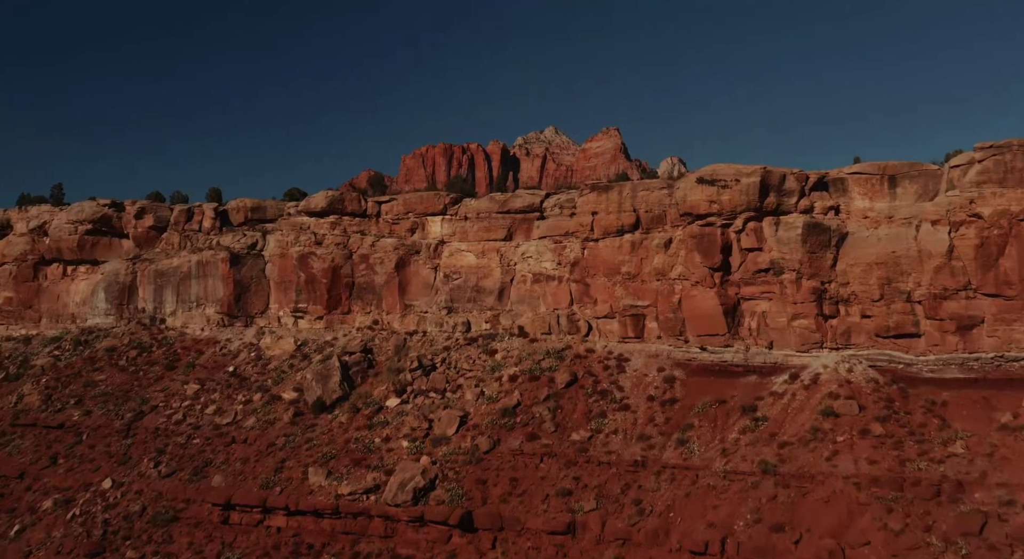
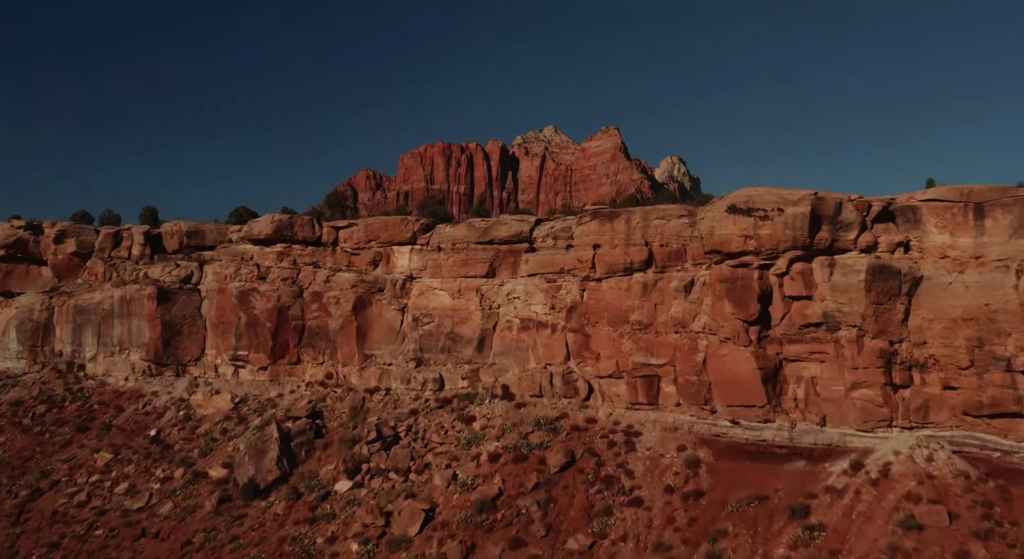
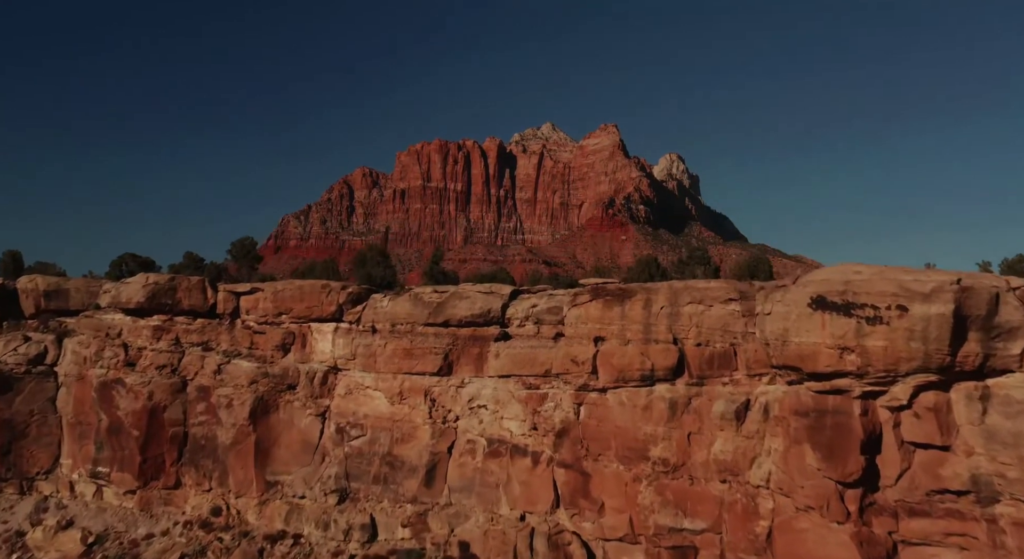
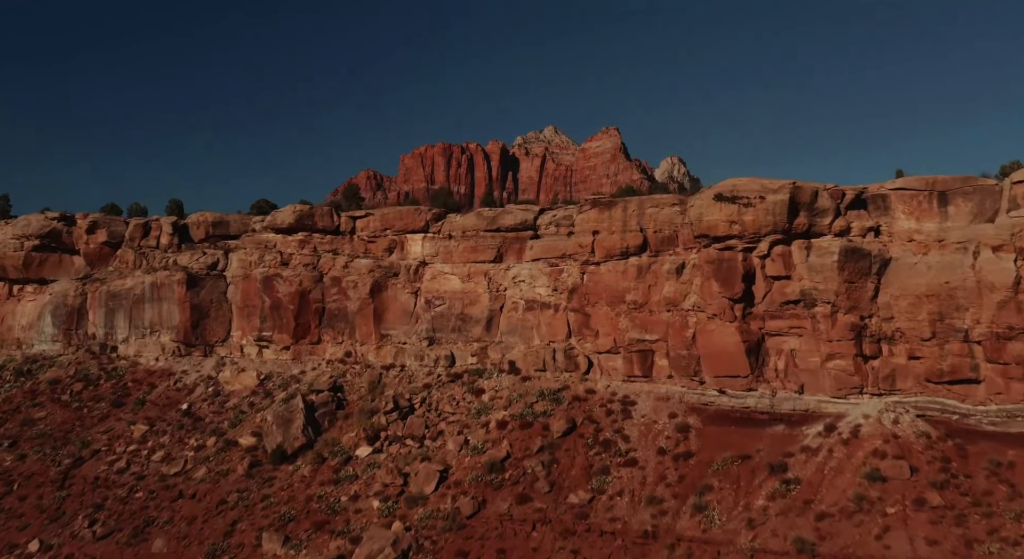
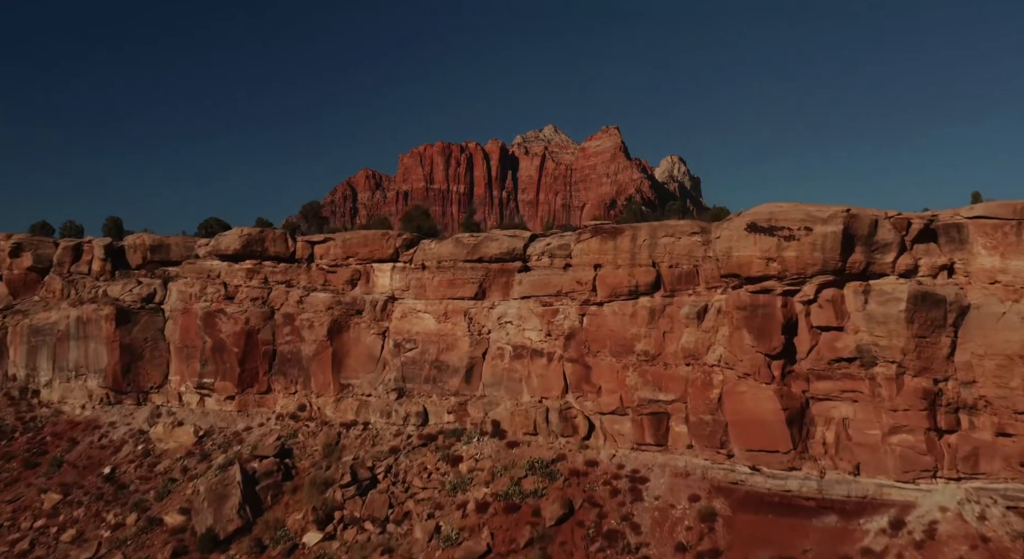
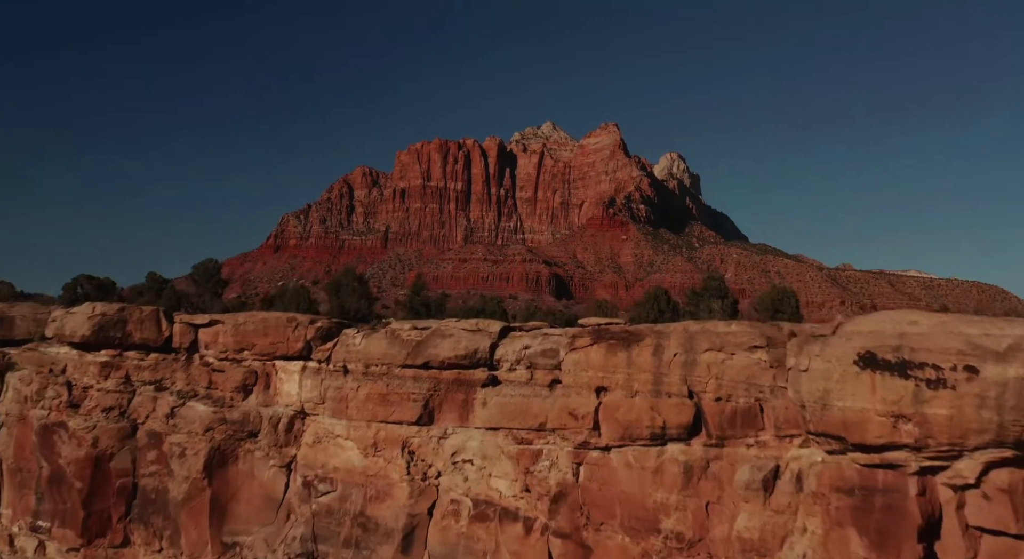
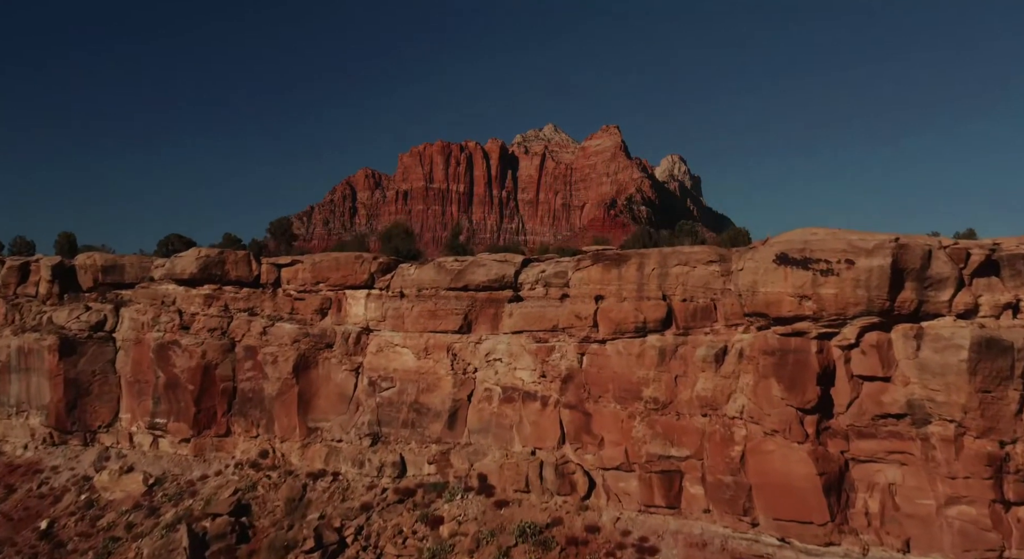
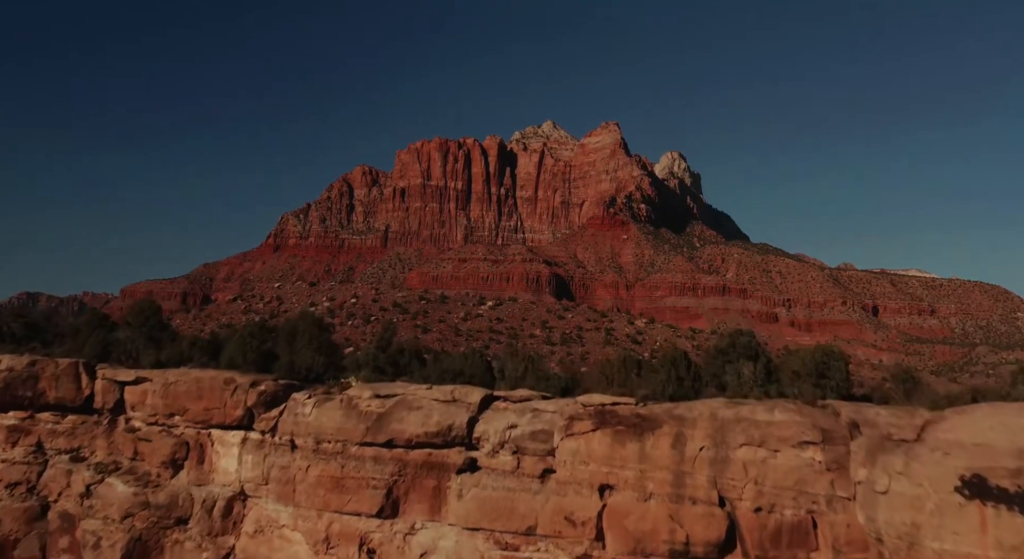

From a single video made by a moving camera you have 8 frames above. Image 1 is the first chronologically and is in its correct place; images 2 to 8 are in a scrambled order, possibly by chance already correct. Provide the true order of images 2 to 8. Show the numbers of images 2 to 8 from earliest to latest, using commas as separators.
4, 2, 5, 7, 3, 6, 8
